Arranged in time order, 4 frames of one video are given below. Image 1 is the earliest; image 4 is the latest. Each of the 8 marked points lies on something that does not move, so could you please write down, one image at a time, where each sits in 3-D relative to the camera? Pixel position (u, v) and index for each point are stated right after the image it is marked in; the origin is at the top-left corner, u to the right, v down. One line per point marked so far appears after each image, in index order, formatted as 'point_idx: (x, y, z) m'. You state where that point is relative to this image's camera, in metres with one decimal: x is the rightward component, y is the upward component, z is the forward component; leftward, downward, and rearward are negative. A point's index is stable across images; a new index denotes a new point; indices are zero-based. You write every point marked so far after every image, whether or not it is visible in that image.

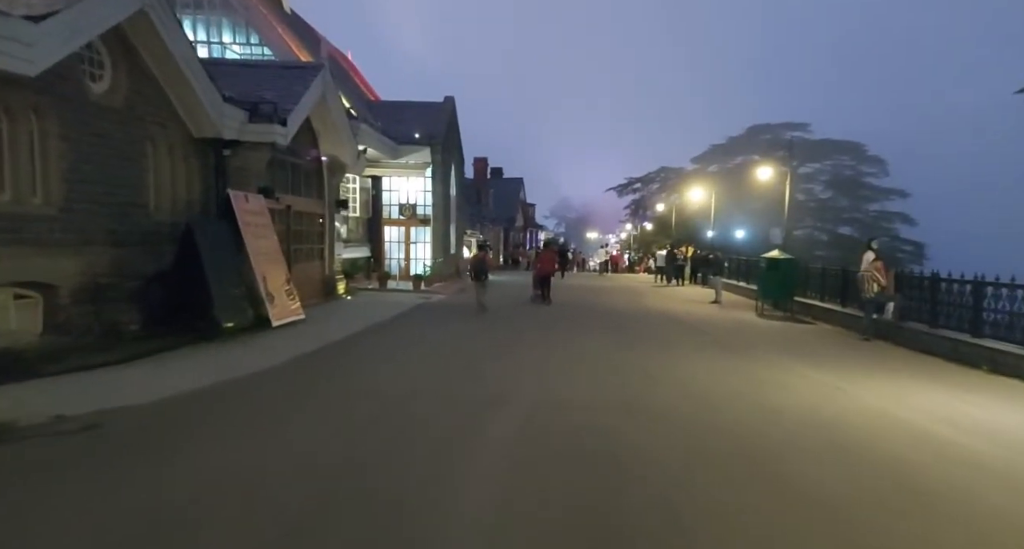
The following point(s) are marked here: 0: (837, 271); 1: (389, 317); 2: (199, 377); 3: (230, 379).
0: (+10.0, +0.1, +16.5) m
1: (-3.9, -1.3, +16.8) m
2: (-5.3, -1.7, +9.1) m
3: (-4.8, -1.8, +9.2) m
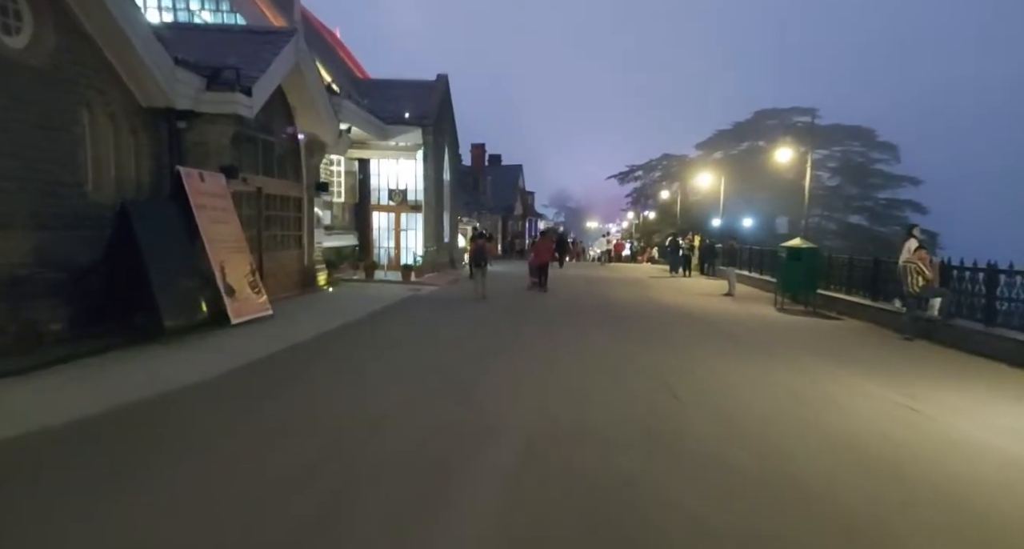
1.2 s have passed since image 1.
0: (+9.9, +0.4, +14.9) m
1: (-4.0, -1.1, +15.3) m
2: (-5.4, -1.6, +7.5) m
3: (-4.9, -1.6, +7.7) m
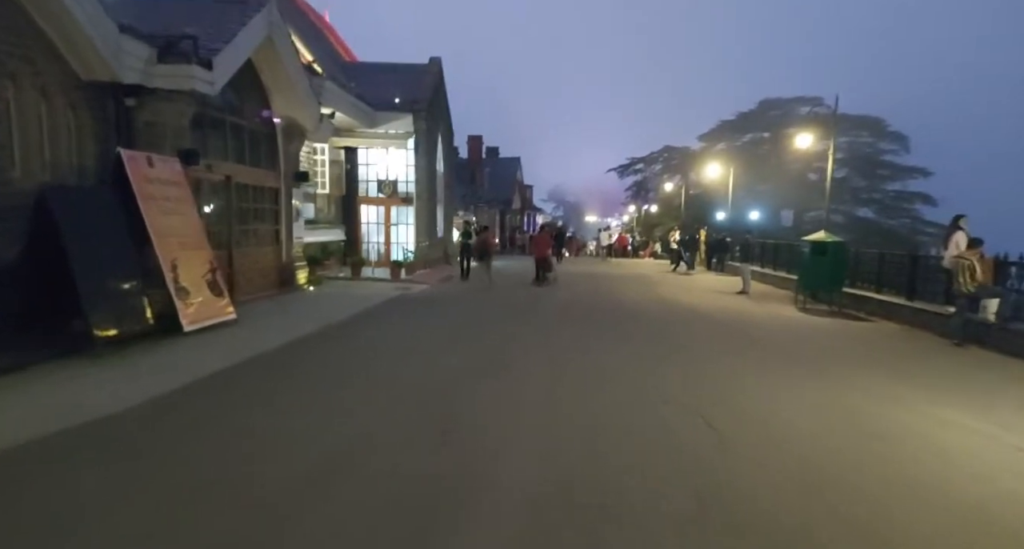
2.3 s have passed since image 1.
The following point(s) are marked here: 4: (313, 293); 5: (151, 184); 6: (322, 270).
0: (+9.8, +0.5, +13.5) m
1: (-4.0, -1.0, +13.8) m
2: (-5.4, -1.6, +6.1) m
3: (-5.0, -1.7, +6.3) m
4: (-5.8, -0.5, +15.7) m
5: (-6.3, +1.6, +9.3) m
6: (-6.6, +0.2, +18.5) m
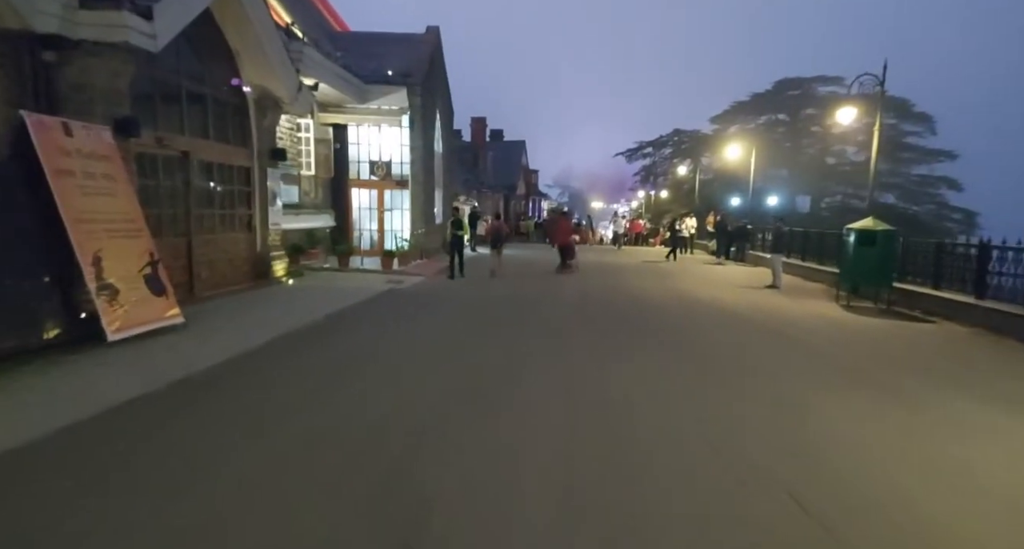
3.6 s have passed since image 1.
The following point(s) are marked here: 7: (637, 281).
0: (+9.9, +0.6, +11.7) m
1: (-4.0, -0.8, +12.1) m
2: (-5.4, -1.6, +4.4) m
3: (-4.9, -1.7, +4.6) m
4: (-5.7, -0.3, +14.0) m
5: (-6.2, +1.6, +7.5) m
6: (-6.4, +0.5, +16.7) m
7: (+4.3, -0.2, +18.7) m
